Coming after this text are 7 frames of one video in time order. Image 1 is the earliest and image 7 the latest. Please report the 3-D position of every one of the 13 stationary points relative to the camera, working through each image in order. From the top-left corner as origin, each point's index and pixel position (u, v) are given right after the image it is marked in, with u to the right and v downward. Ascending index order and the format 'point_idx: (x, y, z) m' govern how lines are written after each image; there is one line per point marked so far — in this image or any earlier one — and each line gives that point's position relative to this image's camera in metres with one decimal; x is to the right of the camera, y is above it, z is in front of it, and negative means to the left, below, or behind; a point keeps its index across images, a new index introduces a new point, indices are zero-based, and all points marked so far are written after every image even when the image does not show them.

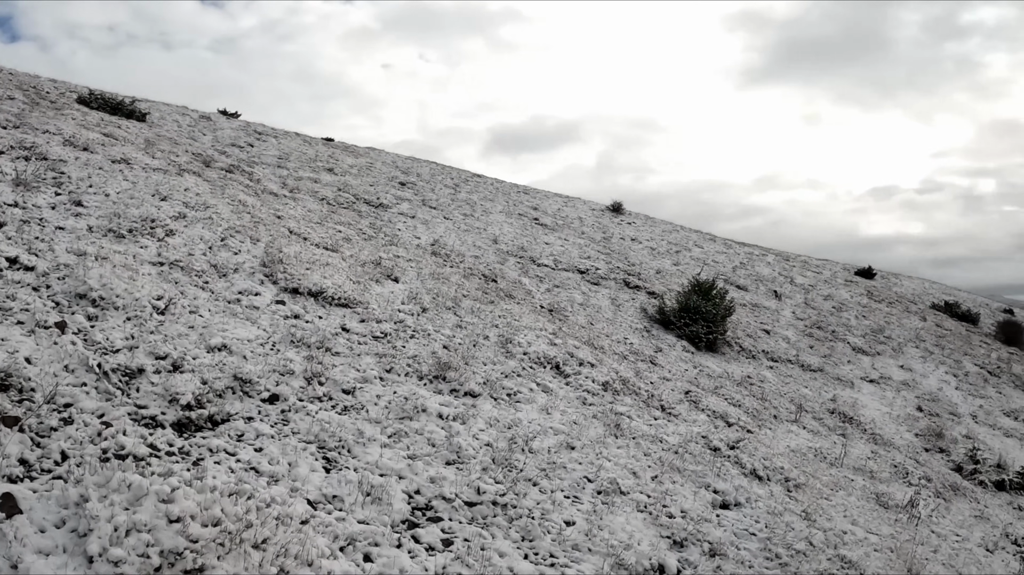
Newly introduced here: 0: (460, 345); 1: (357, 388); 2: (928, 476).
0: (-1.1, -0.9, +8.8) m
1: (-2.0, -1.3, +6.3) m
2: (+9.0, -4.1, +10.6) m
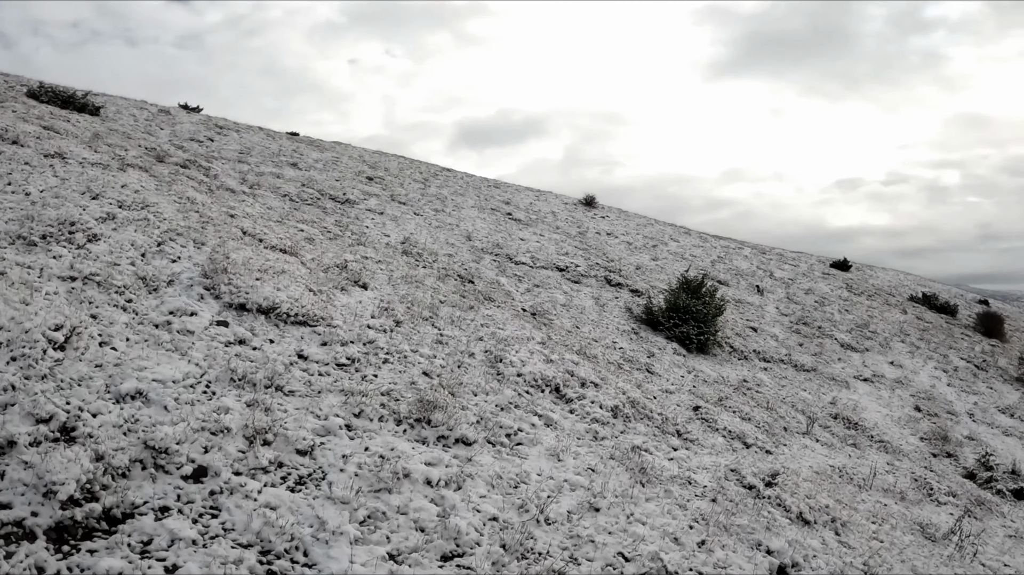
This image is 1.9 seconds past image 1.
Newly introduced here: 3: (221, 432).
0: (-1.2, -1.1, +7.4) m
1: (-1.9, -1.5, +4.8) m
2: (+8.9, -4.1, +9.8) m
3: (-2.7, -1.4, +4.6) m
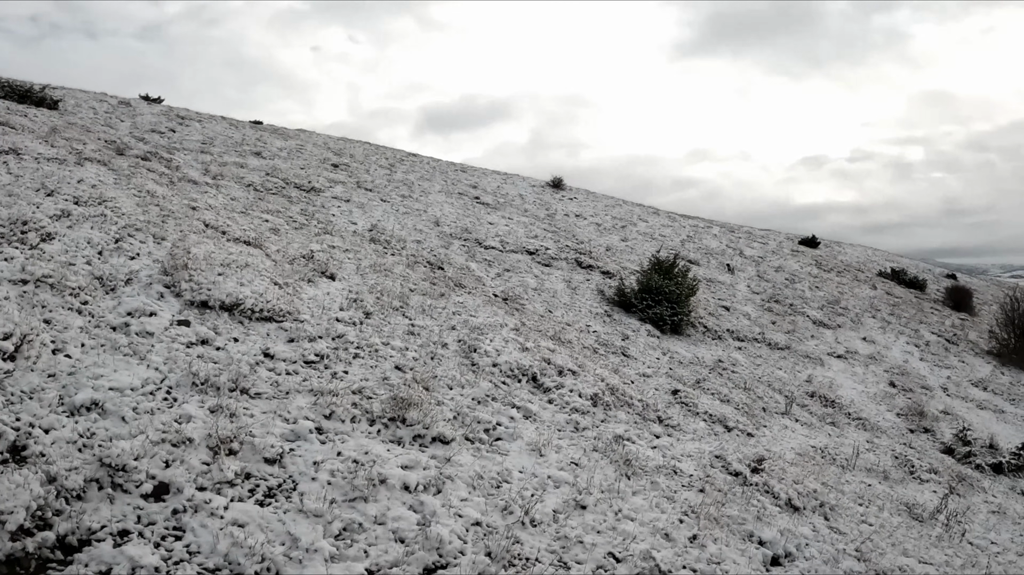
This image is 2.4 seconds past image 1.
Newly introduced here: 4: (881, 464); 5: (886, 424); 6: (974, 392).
0: (-1.5, -1.0, +7.1) m
1: (-2.1, -1.5, +4.5) m
2: (+8.6, -3.6, +10.1) m
3: (-2.9, -1.4, +4.3) m
4: (+7.2, -3.5, +9.5) m
5: (+9.8, -3.6, +12.8) m
6: (+15.6, -3.5, +16.5) m
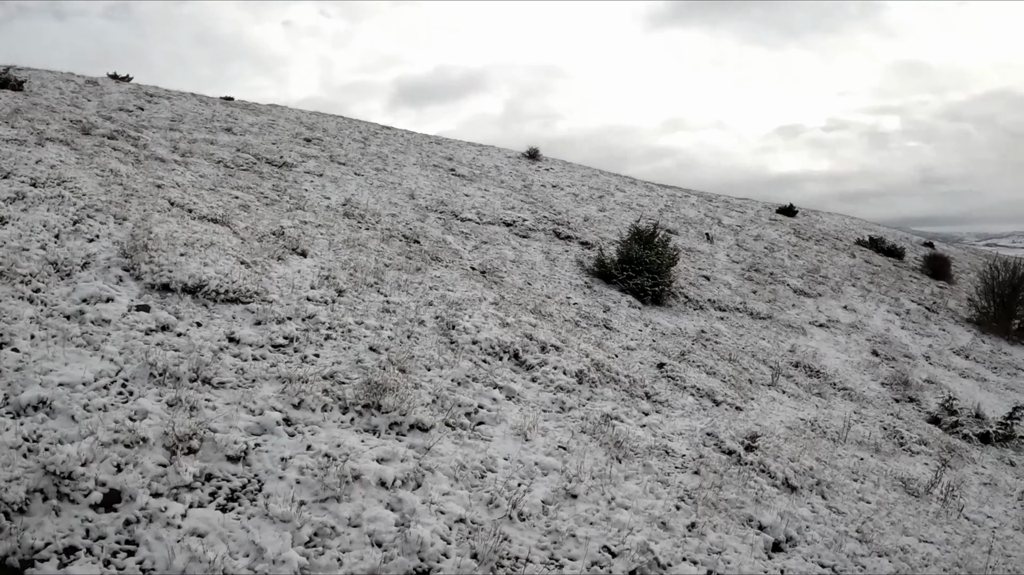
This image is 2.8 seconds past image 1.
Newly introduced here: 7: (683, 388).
0: (-1.6, -0.7, +6.7) m
1: (-2.2, -1.4, +4.1) m
2: (+8.3, -3.0, +10.1) m
3: (-3.0, -1.3, +3.9) m
4: (+6.9, -2.9, +9.5) m
5: (+9.4, -2.8, +12.9) m
6: (+15.1, -2.5, +16.8) m
7: (+3.2, -1.9, +9.2) m
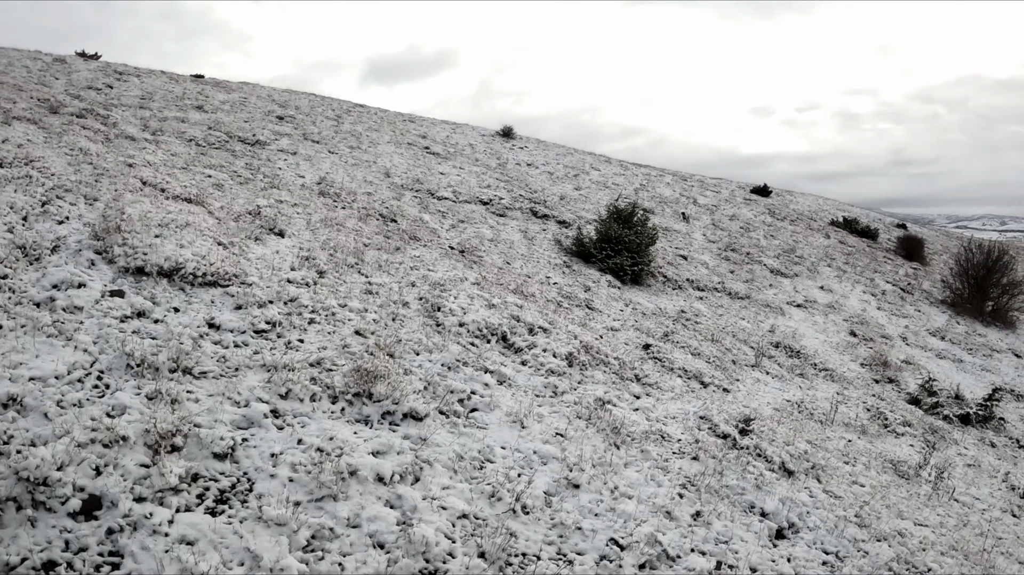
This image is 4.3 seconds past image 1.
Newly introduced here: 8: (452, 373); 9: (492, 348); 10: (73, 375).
0: (-1.7, -0.5, +6.5) m
1: (-2.1, -1.3, +3.9) m
2: (+8.1, -2.7, +10.3) m
3: (-2.9, -1.2, +3.6) m
4: (+6.7, -2.6, +9.7) m
5: (+9.1, -2.3, +13.2) m
6: (+14.6, -1.9, +17.3) m
7: (+3.0, -1.6, +9.2) m
8: (-0.7, -1.0, +5.8) m
9: (-0.2, -0.9, +6.8) m
10: (-3.9, -0.8, +4.3) m
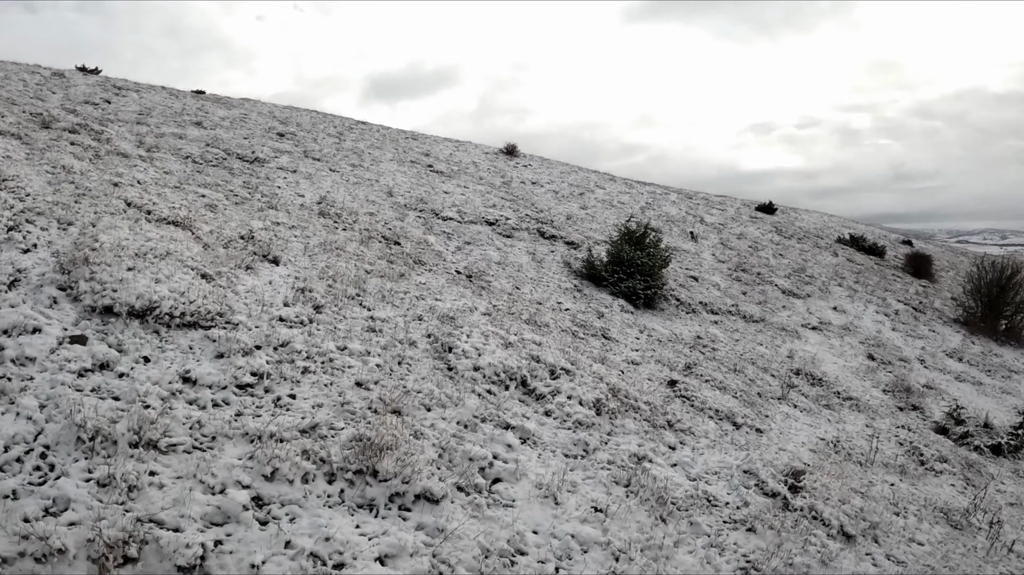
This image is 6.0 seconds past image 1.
0: (-1.5, -1.0, +5.7) m
1: (-1.9, -1.7, +3.1) m
2: (+8.3, -3.2, +9.6) m
3: (-2.7, -1.6, +2.8) m
4: (+7.0, -3.1, +8.9) m
5: (+9.3, -2.9, +12.4) m
6: (+14.8, -2.6, +16.6) m
7: (+3.2, -2.1, +8.4) m
8: (-0.4, -1.5, +5.0) m
9: (+0.1, -1.4, +6.0) m
10: (-3.6, -1.2, +3.5) m
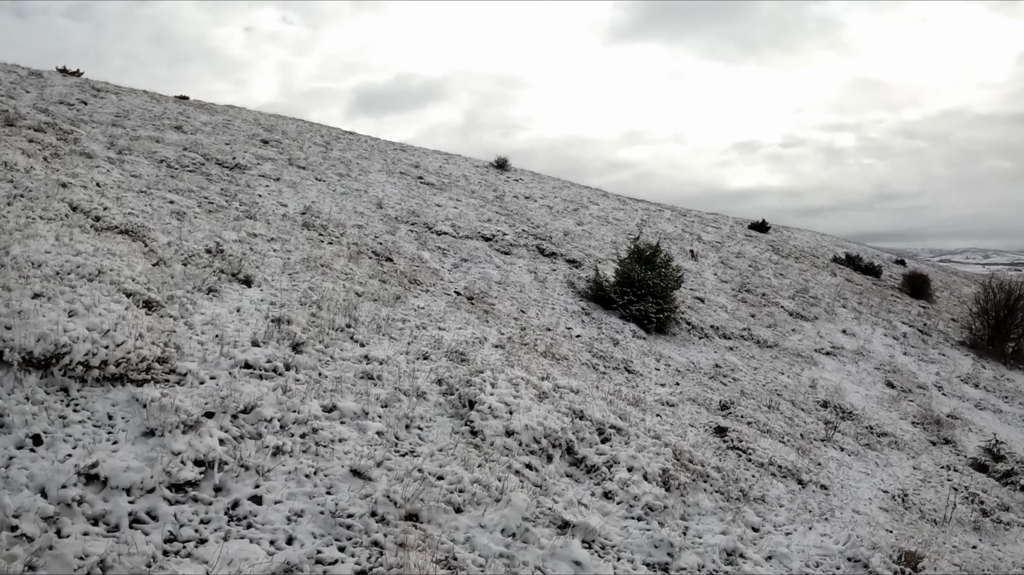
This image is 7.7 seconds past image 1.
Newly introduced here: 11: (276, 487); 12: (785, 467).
0: (-1.0, -1.3, +4.1) m
1: (-1.3, -1.9, +1.5) m
2: (+8.6, -3.7, +8.4) m
3: (-2.1, -1.8, +1.2) m
4: (+7.3, -3.6, +7.7) m
5: (+9.4, -3.5, +11.3) m
6: (+14.7, -3.3, +15.7) m
7: (+3.5, -2.5, +7.0) m
8: (+0.1, -1.8, +3.5) m
9: (+0.5, -1.7, +4.5) m
10: (-3.0, -1.5, +1.8) m
11: (-1.6, -1.4, +3.4) m
12: (+4.1, -2.6, +7.2) m
